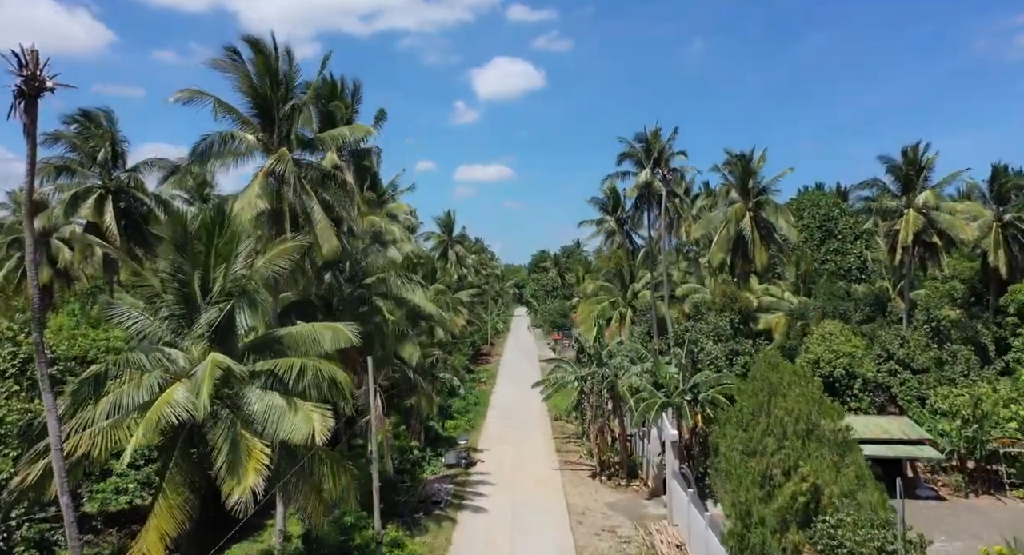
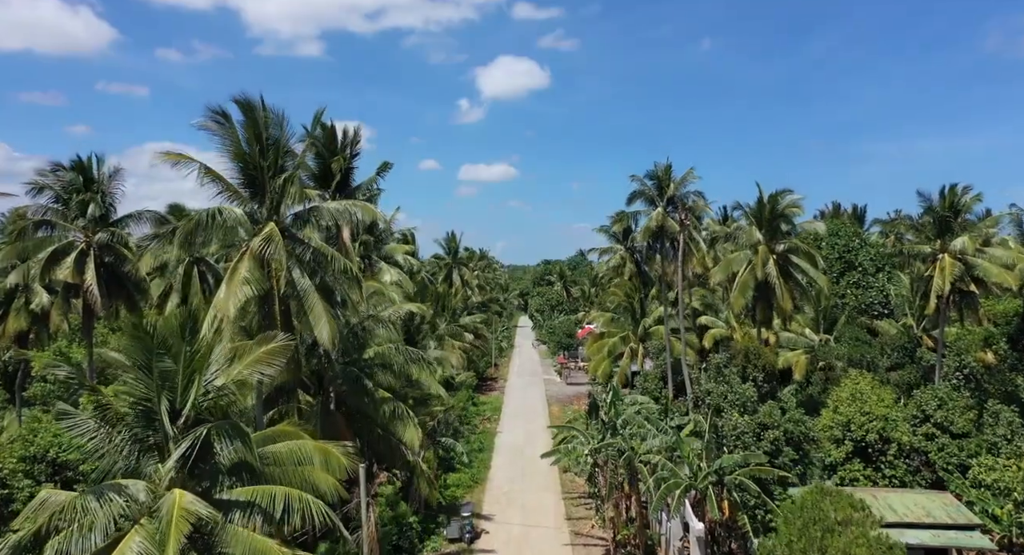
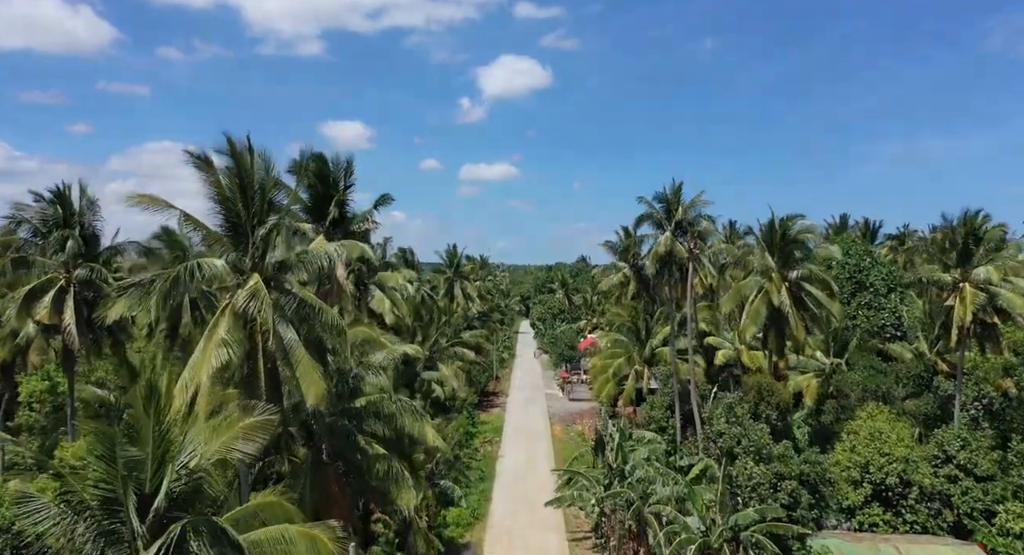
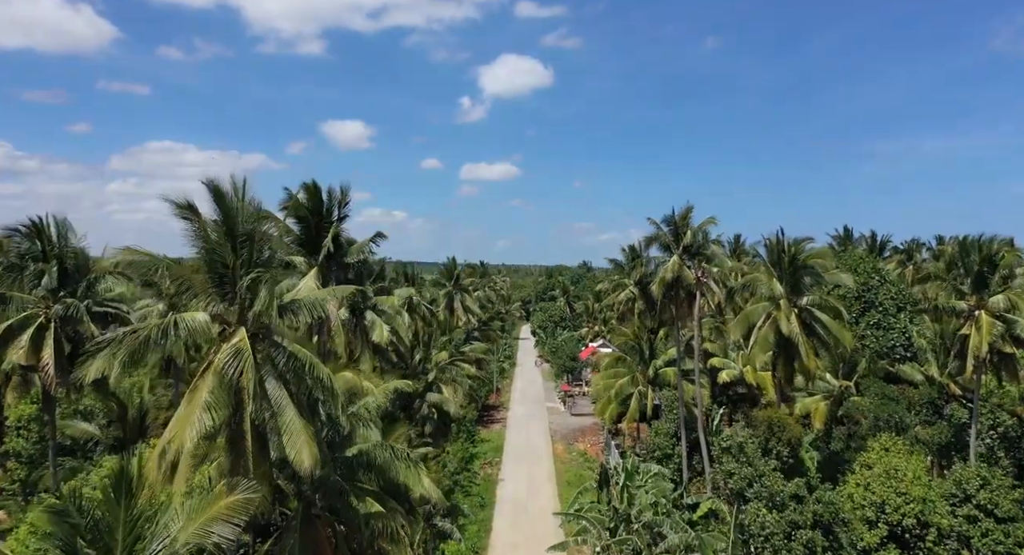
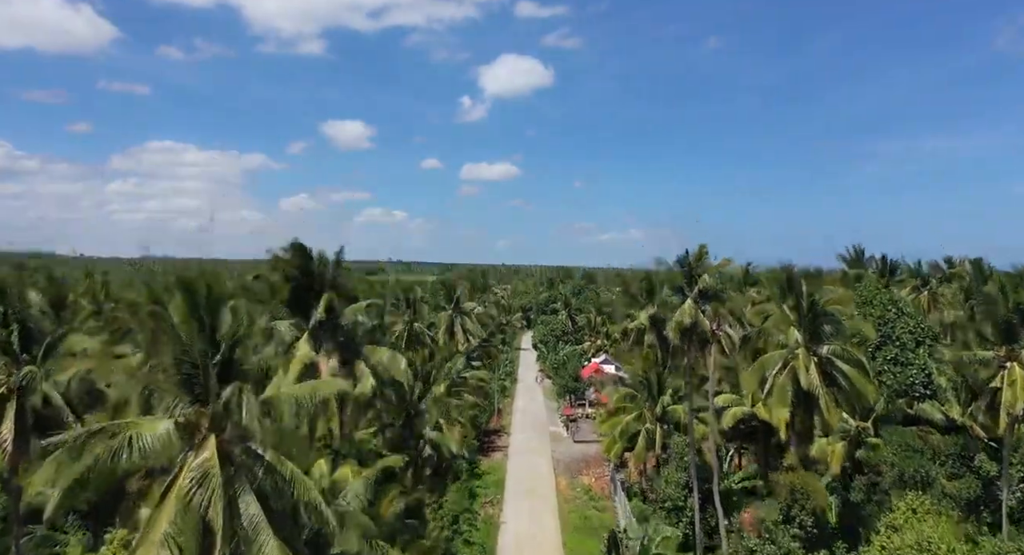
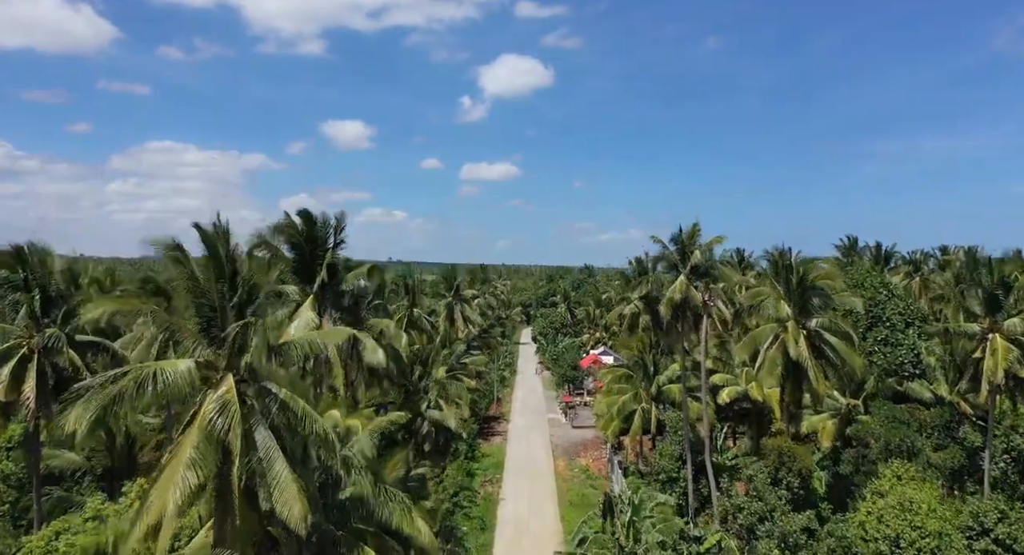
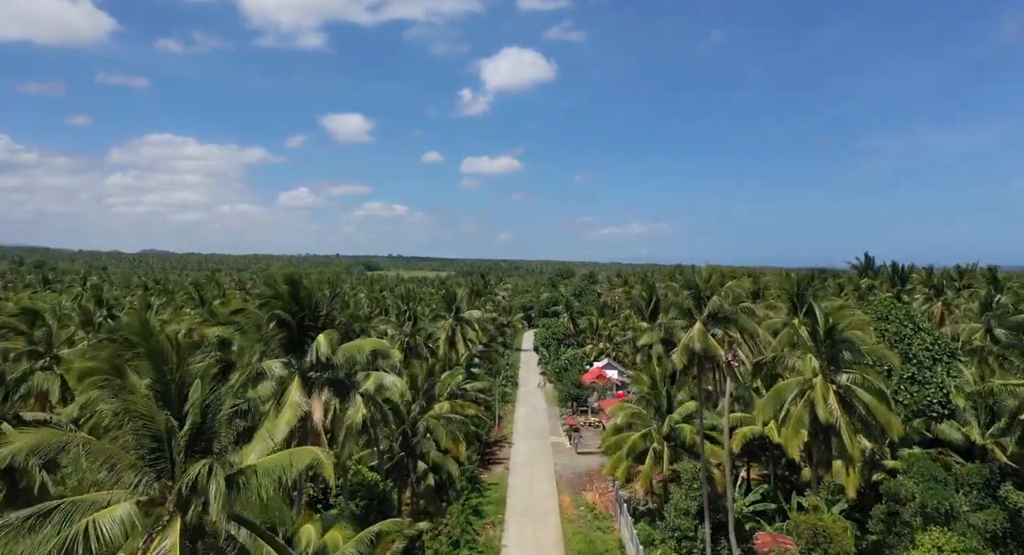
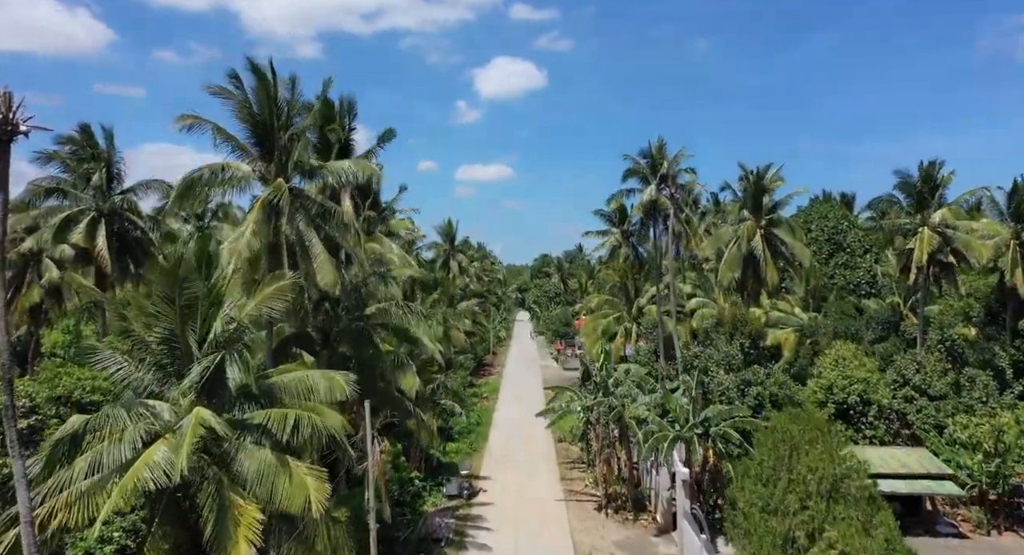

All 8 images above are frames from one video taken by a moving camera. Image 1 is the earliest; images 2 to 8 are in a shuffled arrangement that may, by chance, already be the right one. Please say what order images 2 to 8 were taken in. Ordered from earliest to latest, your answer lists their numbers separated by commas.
8, 2, 3, 4, 6, 5, 7
